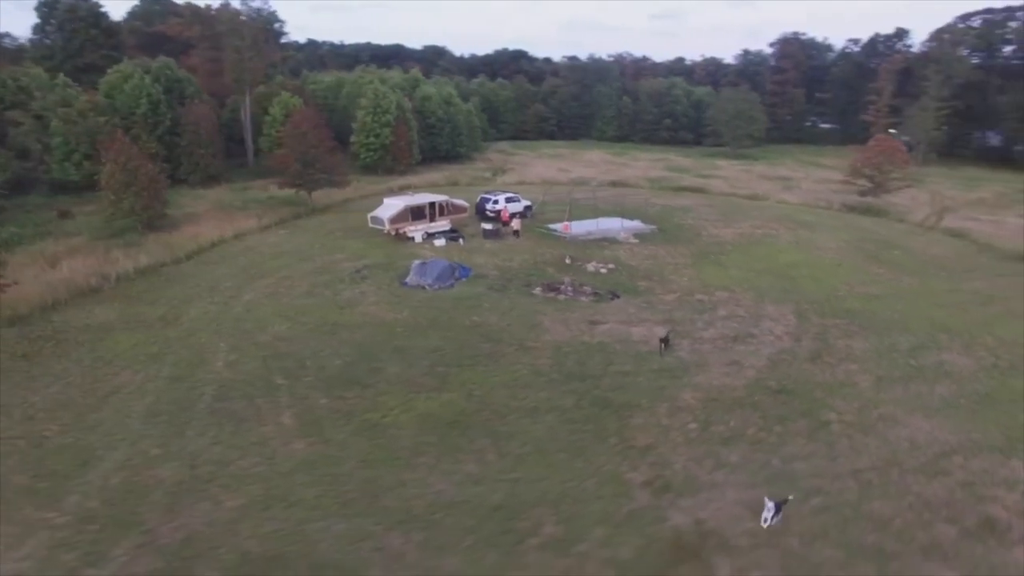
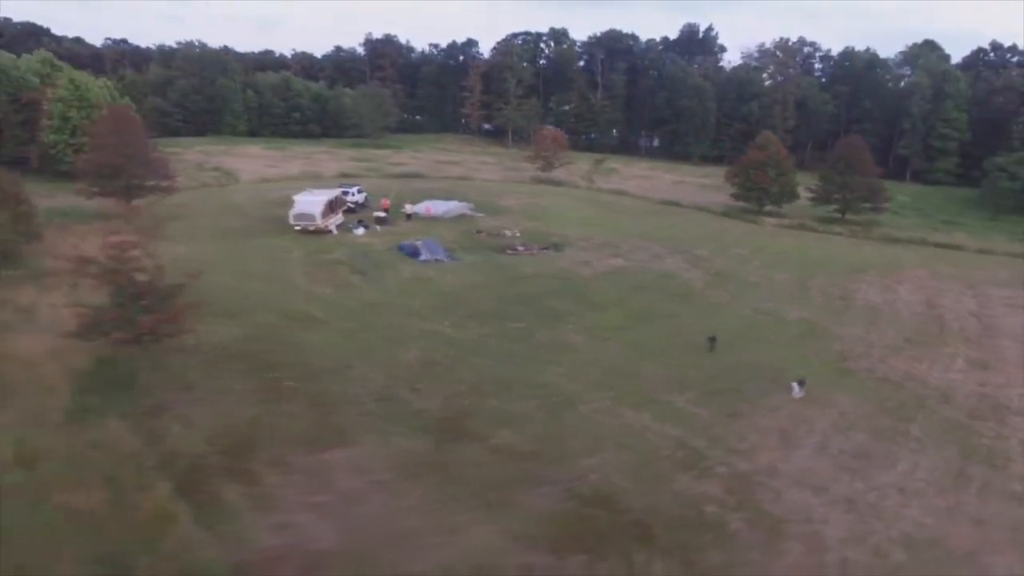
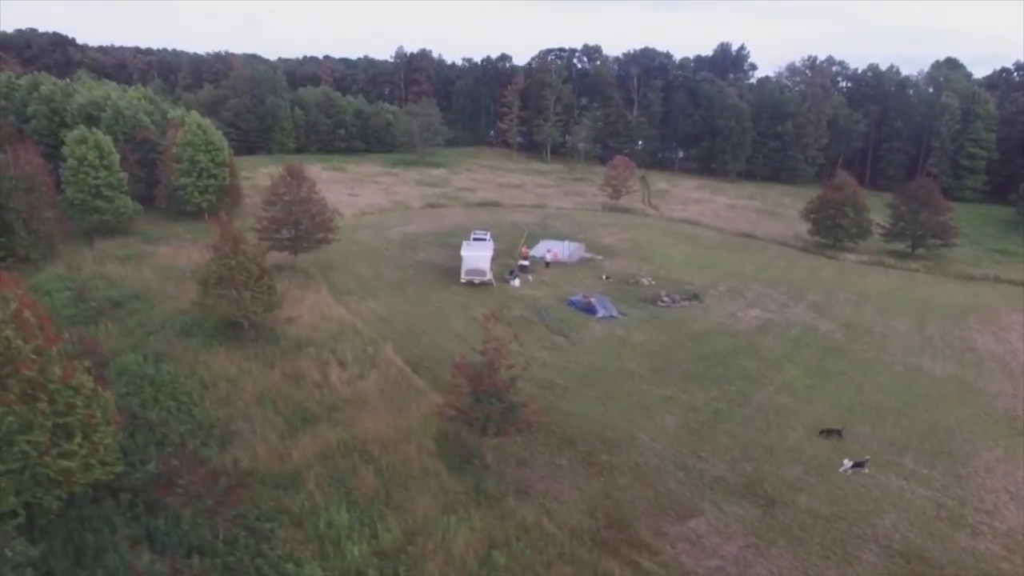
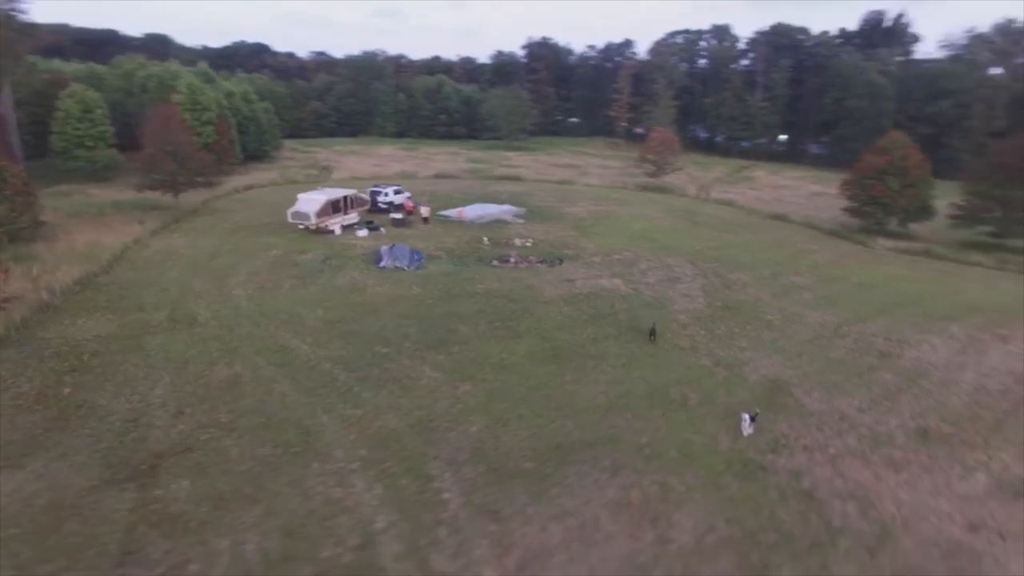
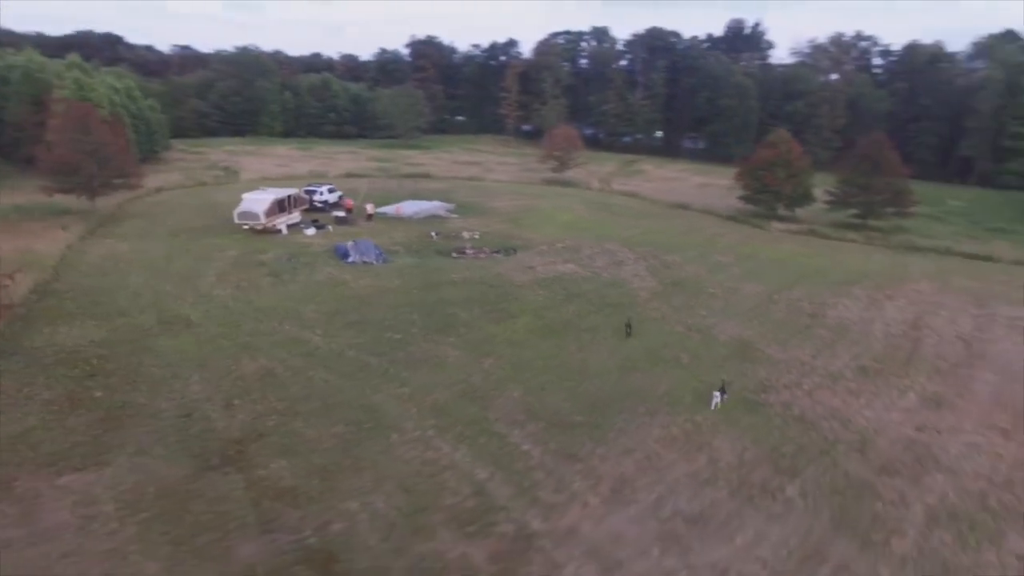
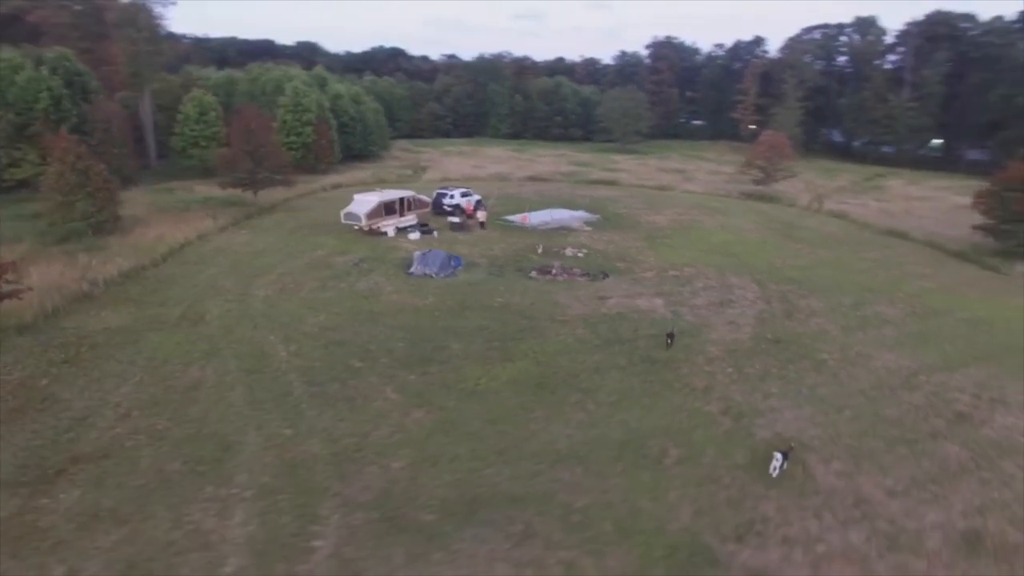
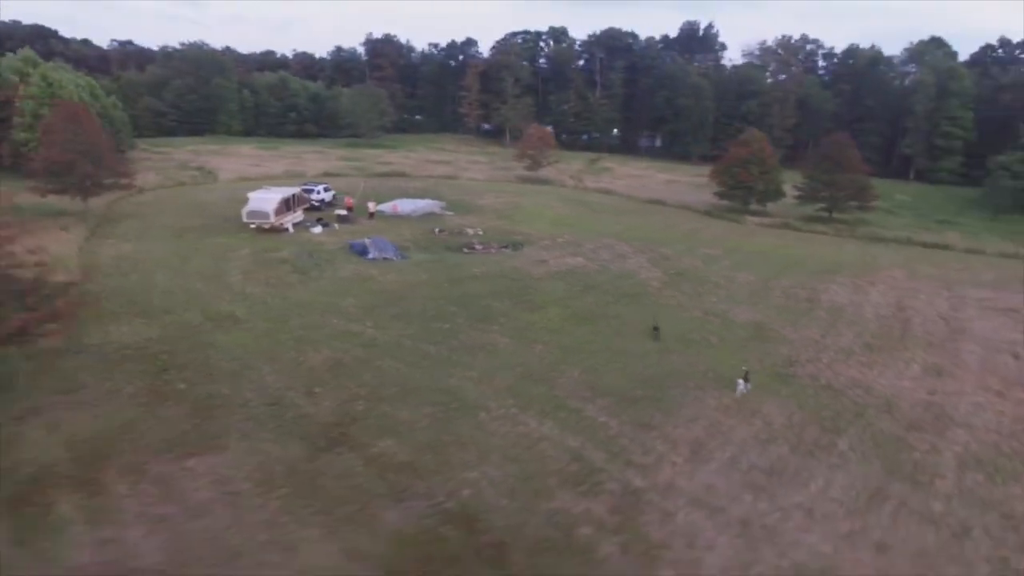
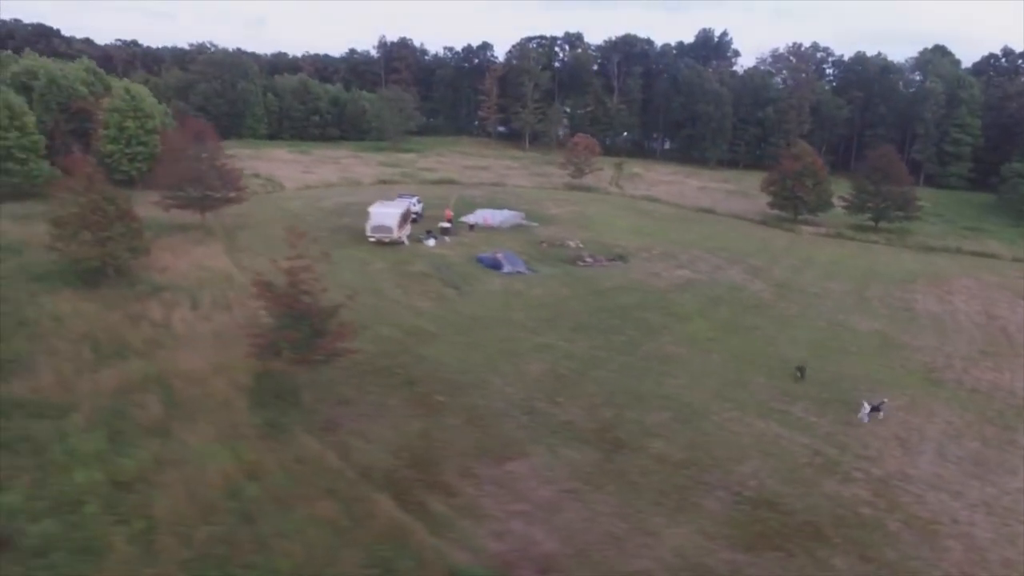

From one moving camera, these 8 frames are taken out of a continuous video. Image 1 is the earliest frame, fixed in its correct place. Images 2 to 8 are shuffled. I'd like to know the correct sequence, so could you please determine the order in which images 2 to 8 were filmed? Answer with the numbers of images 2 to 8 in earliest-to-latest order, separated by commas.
6, 4, 5, 7, 2, 8, 3
